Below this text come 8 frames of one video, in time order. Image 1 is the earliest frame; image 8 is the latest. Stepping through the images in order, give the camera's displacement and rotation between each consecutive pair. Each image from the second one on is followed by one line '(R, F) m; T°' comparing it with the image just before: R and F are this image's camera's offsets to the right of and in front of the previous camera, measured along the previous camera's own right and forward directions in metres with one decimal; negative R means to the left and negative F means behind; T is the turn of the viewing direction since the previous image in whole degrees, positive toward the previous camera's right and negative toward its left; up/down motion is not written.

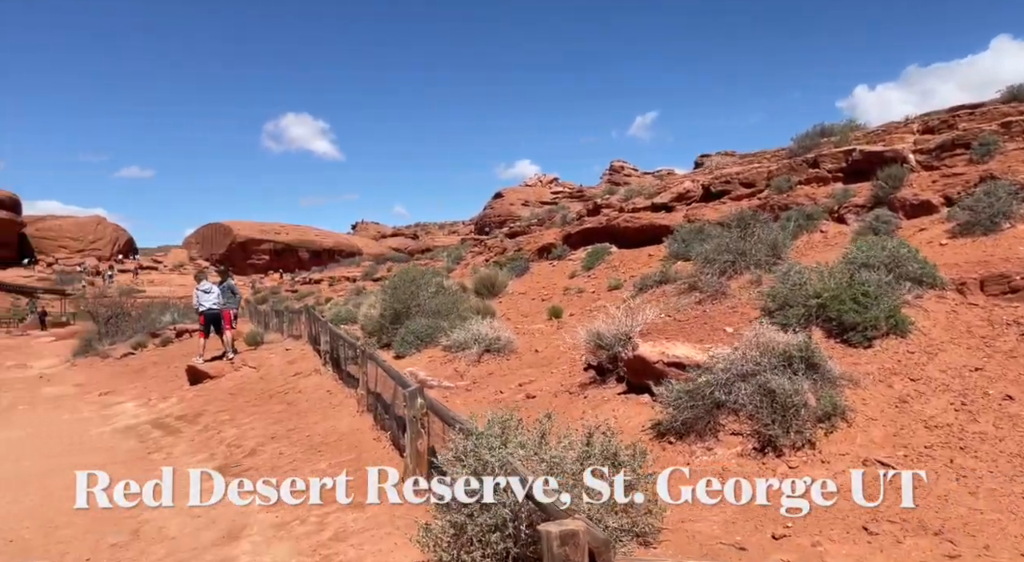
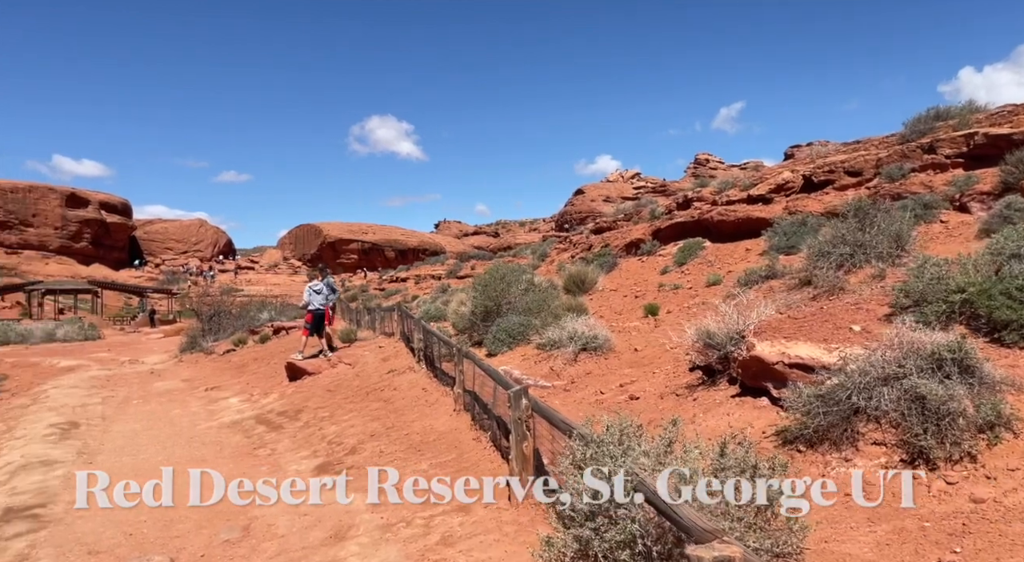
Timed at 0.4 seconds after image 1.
(-0.2, +0.3) m; -7°
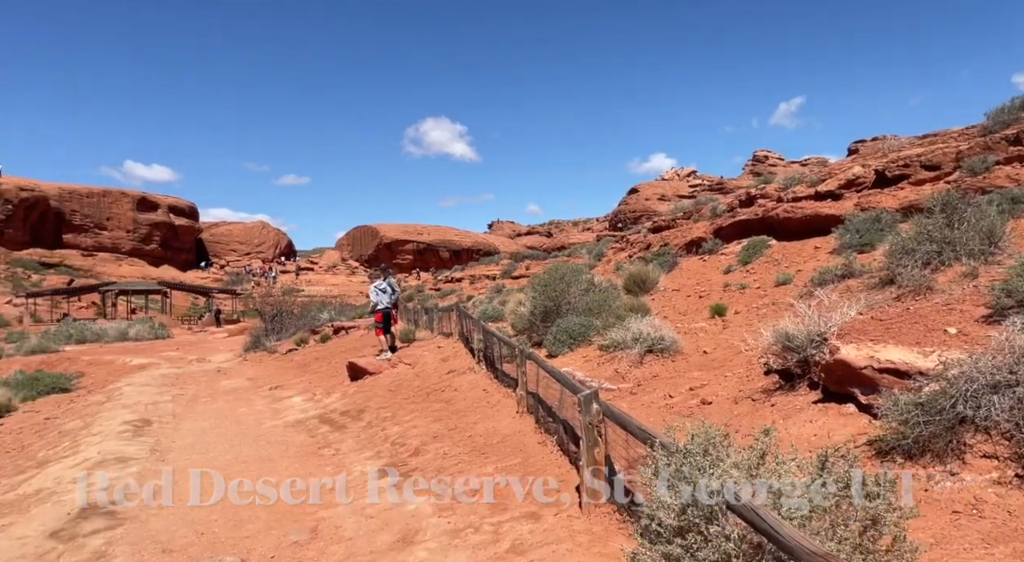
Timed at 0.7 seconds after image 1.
(-0.1, +0.2) m; -5°
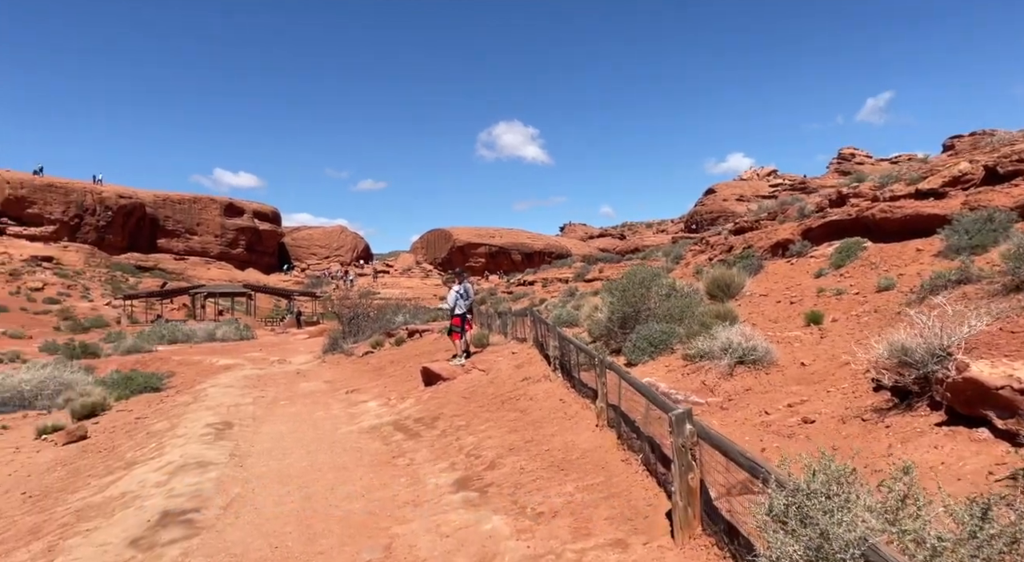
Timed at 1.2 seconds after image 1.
(-0.1, +0.3) m; -6°
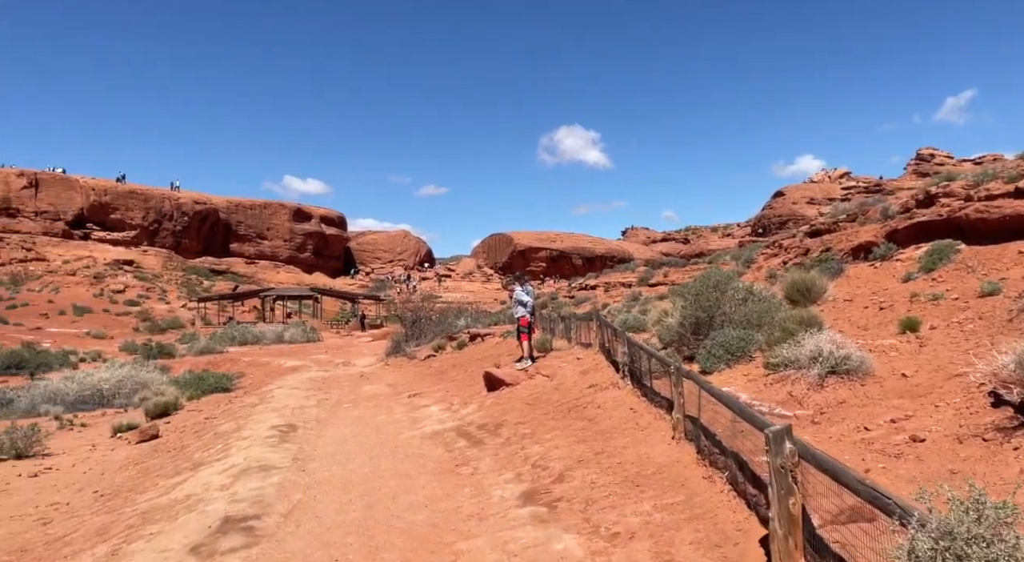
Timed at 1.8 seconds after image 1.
(-0.1, +0.3) m; -5°
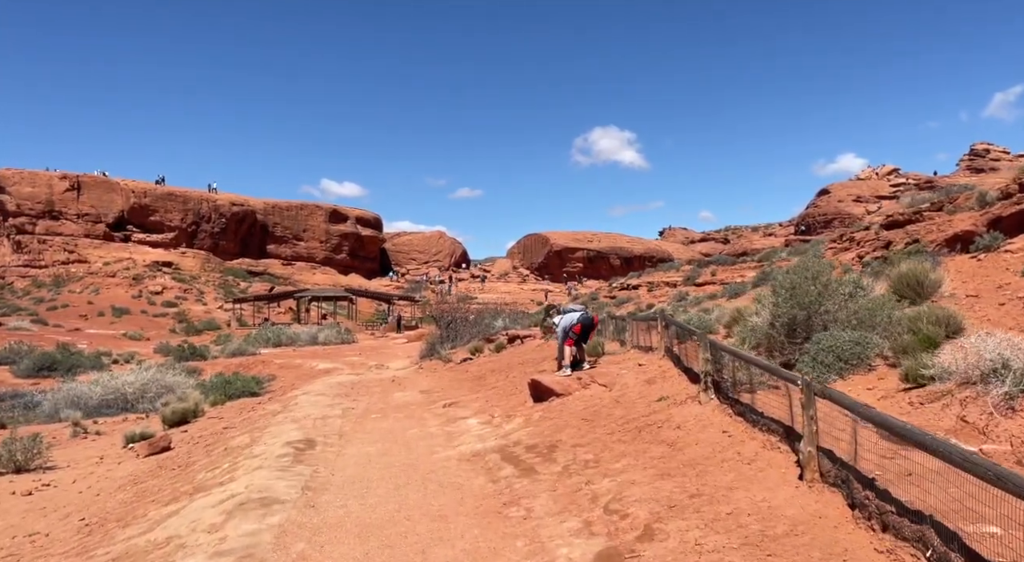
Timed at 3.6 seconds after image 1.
(-0.2, +1.5) m; -3°
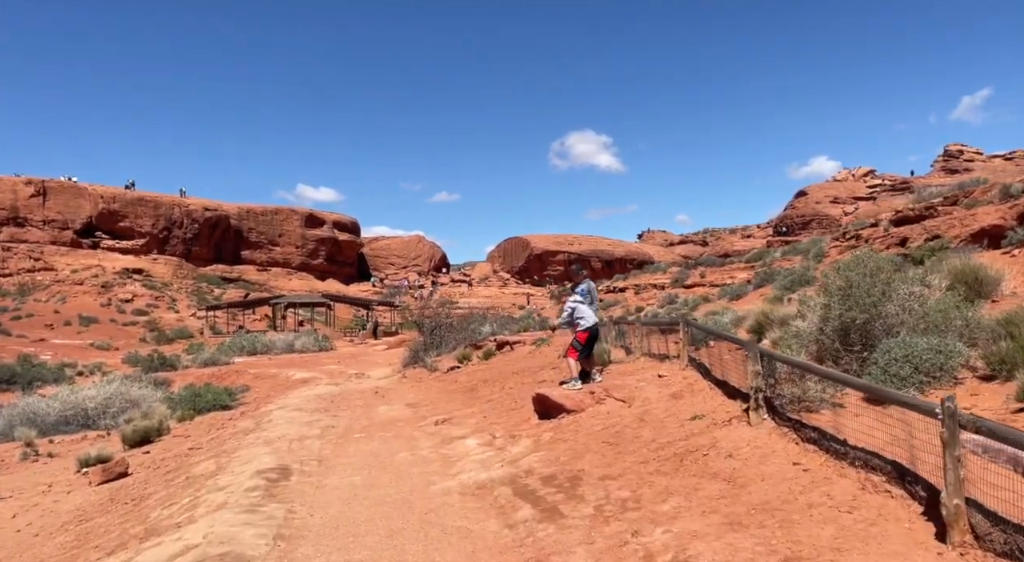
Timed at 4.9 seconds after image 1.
(-0.3, +1.1) m; +2°
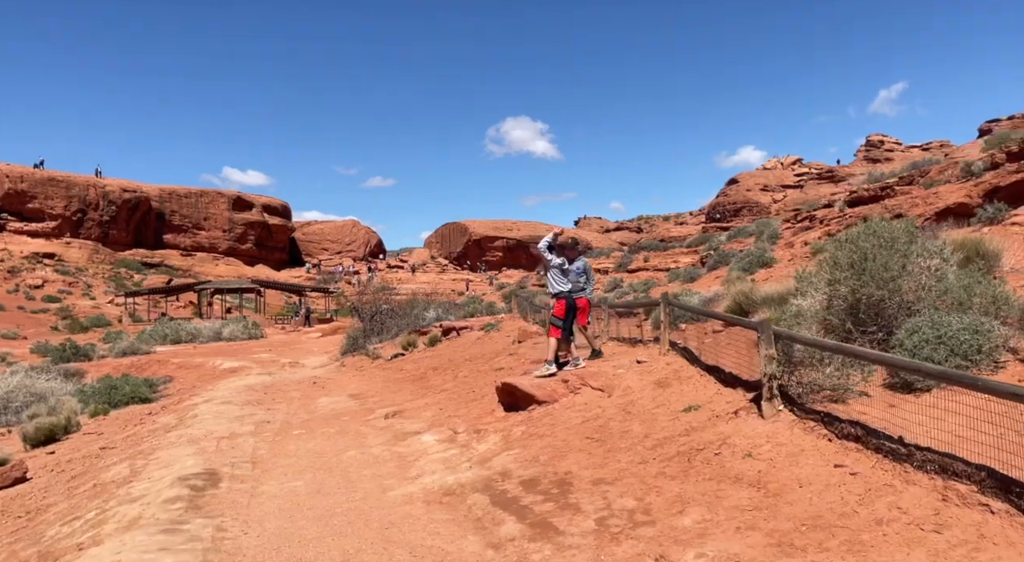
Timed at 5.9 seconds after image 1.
(-0.3, +1.0) m; +6°
